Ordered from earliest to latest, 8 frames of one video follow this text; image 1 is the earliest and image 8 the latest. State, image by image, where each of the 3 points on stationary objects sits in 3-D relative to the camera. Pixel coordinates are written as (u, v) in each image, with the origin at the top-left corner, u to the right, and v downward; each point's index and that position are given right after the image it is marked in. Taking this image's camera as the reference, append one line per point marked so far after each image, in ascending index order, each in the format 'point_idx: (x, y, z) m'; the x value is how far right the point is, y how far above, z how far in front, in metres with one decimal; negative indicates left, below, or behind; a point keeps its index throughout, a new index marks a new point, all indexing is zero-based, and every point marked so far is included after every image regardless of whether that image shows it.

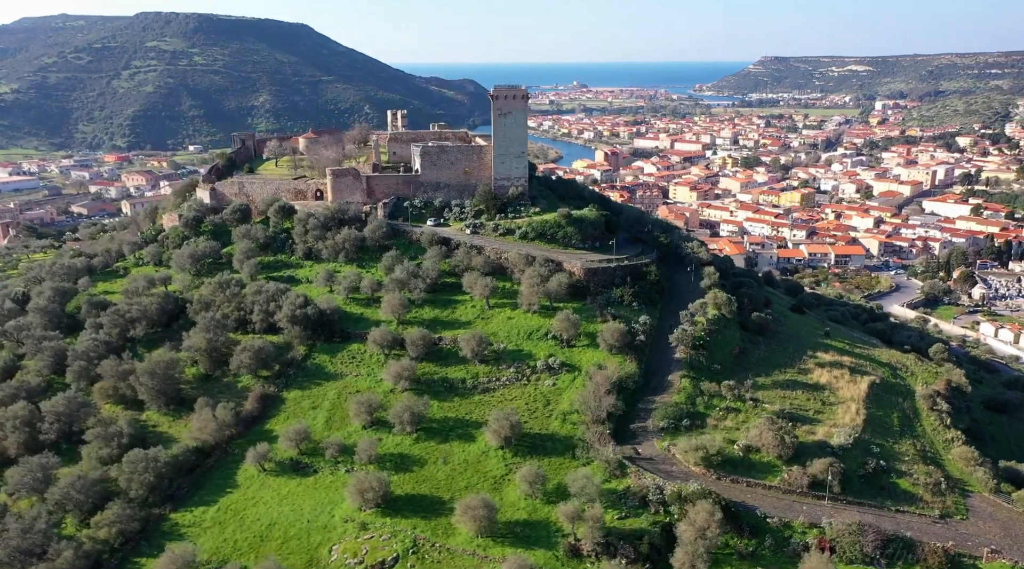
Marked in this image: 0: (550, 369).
0: (+0.8, -1.9, +18.2) m
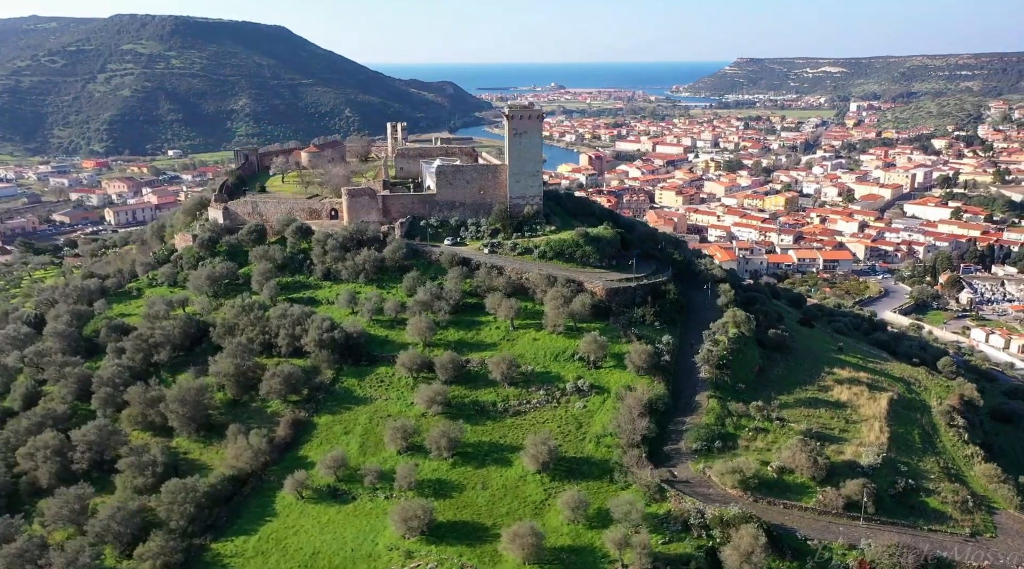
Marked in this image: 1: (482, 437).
0: (+1.5, -2.4, +18.5) m
1: (-0.6, -3.3, +17.5) m
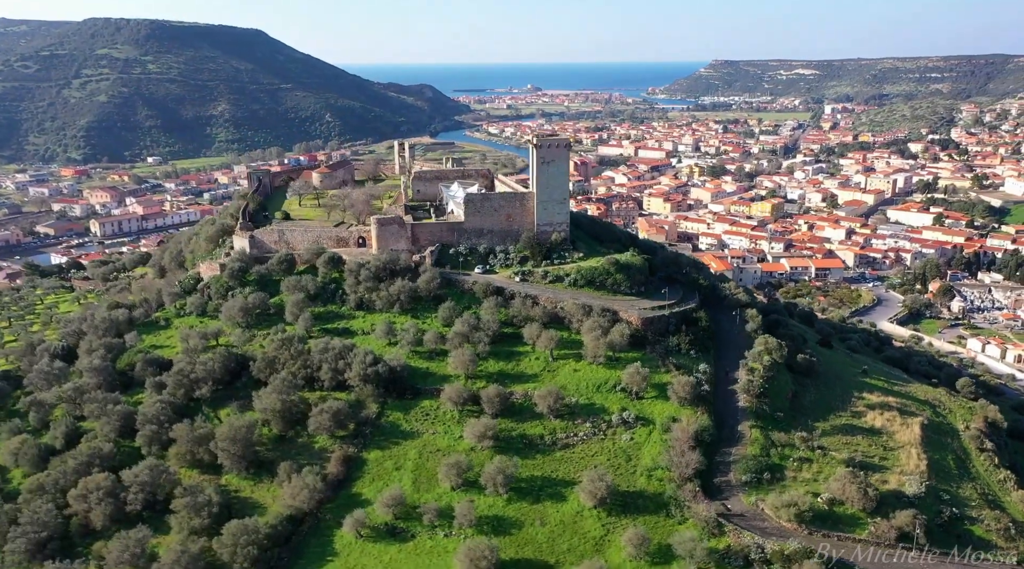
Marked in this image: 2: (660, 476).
0: (+2.6, -3.2, +18.9) m
1: (+0.5, -4.1, +17.9) m
2: (+3.1, -4.0, +17.4) m
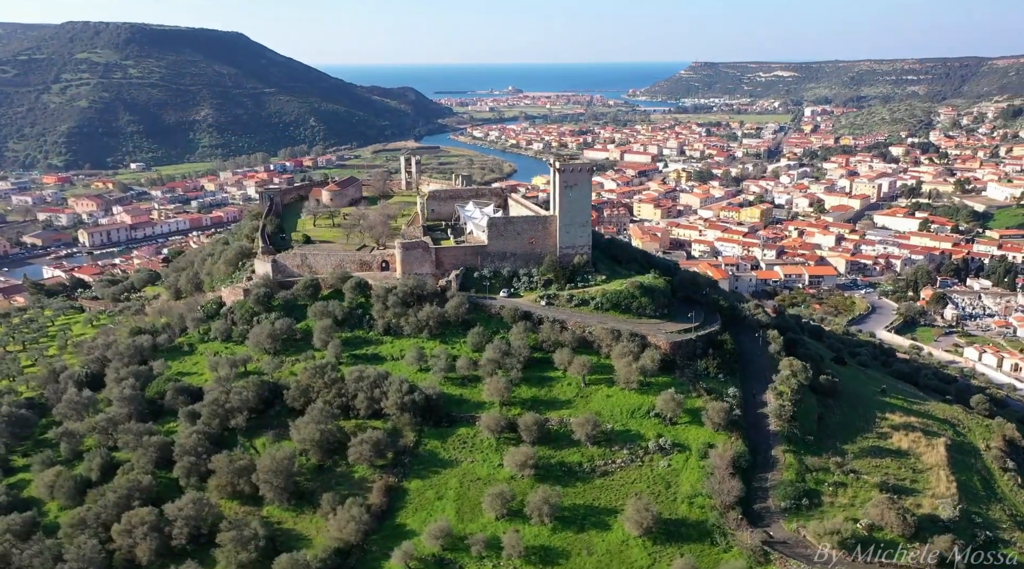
0: (+3.5, -3.8, +19.2) m
1: (+1.4, -4.7, +18.1) m
2: (+4.1, -4.7, +17.7) m
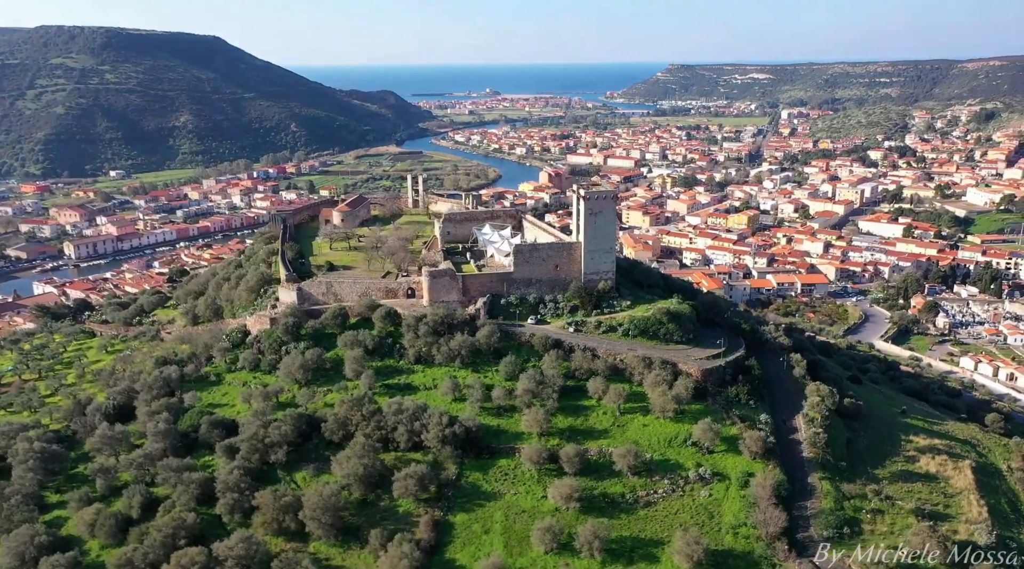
0: (+4.5, -4.6, +19.6) m
1: (+2.5, -5.5, +18.5) m
2: (+5.2, -5.5, +18.1) m
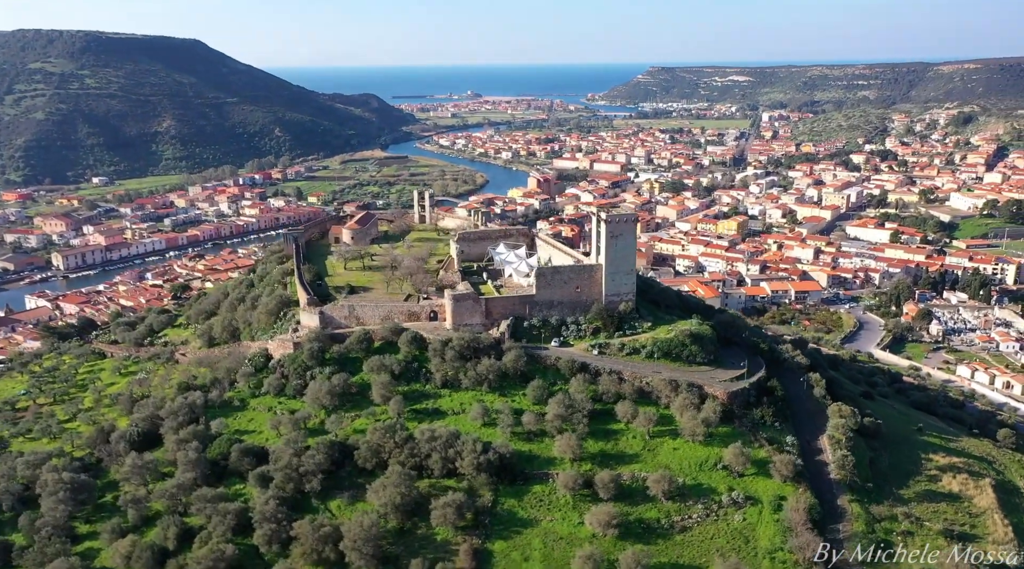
0: (+5.4, -5.3, +19.9) m
1: (+3.4, -6.2, +18.7) m
2: (+6.1, -6.1, +18.5) m
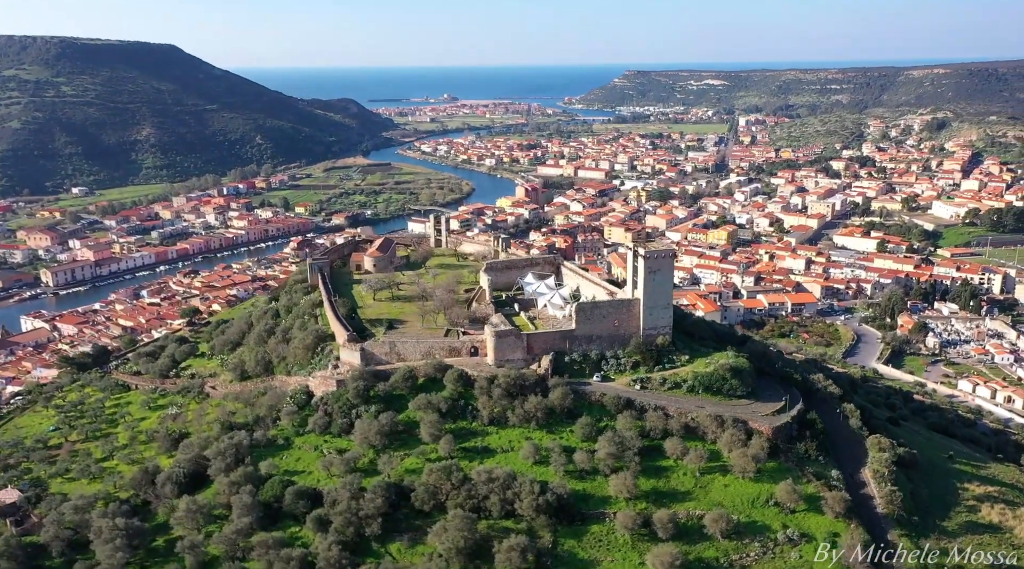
0: (+6.9, -6.3, +20.4) m
1: (+5.0, -7.3, +19.2) m
2: (+7.7, -7.2, +19.0) m
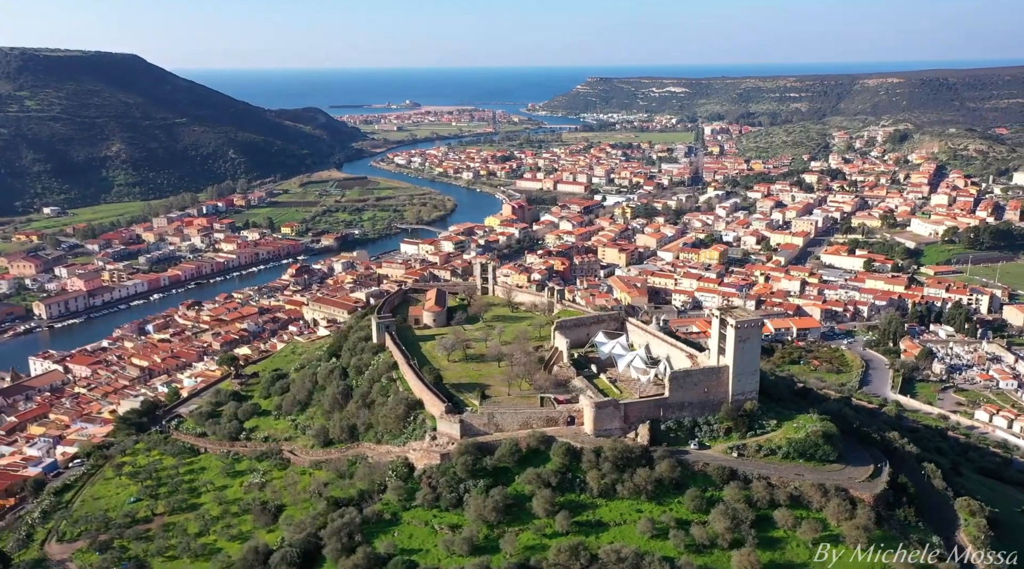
0: (+10.4, -8.5, +21.5) m
1: (+8.5, -9.5, +20.1) m
2: (+11.2, -9.3, +20.1) m
